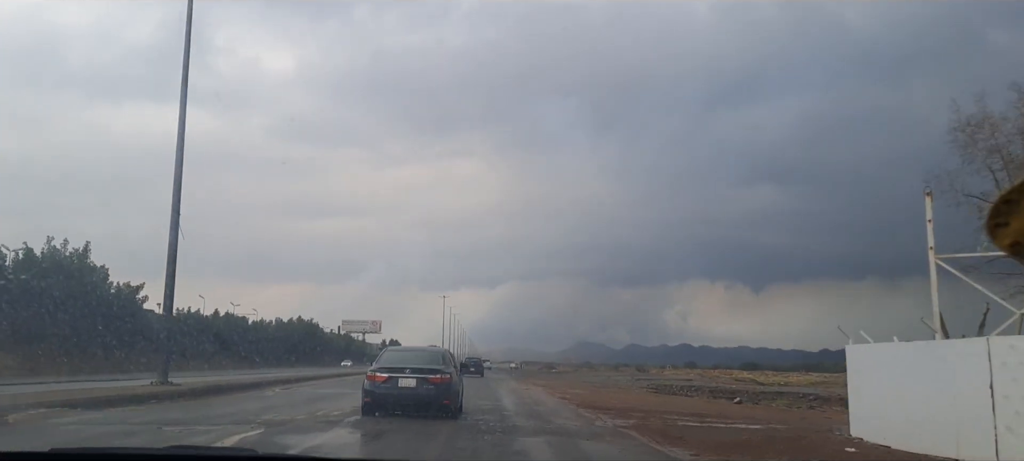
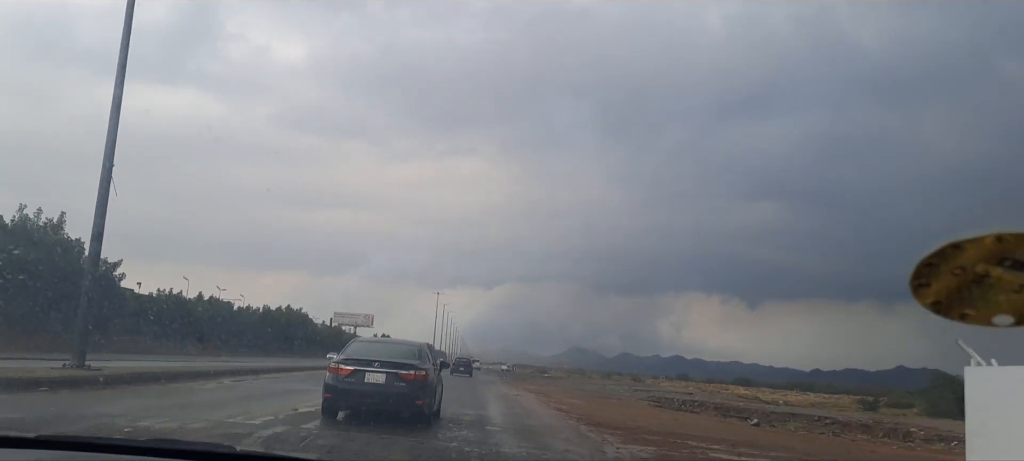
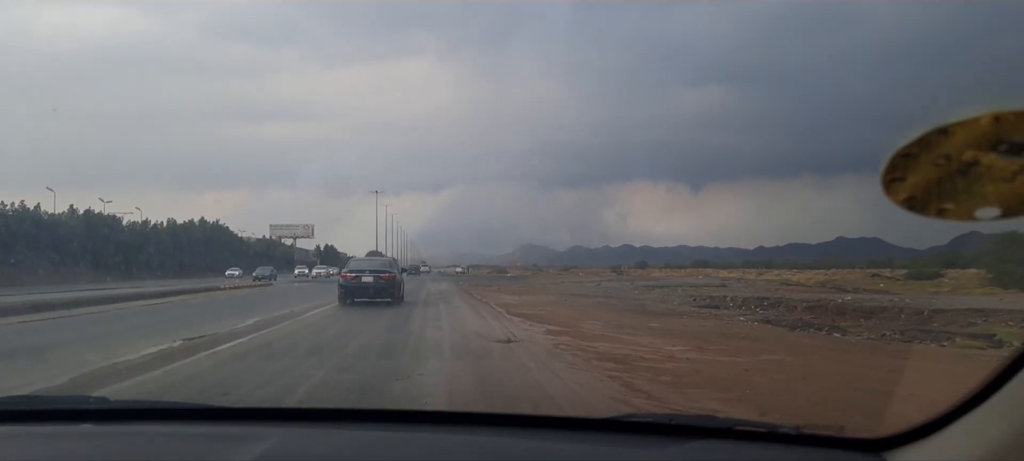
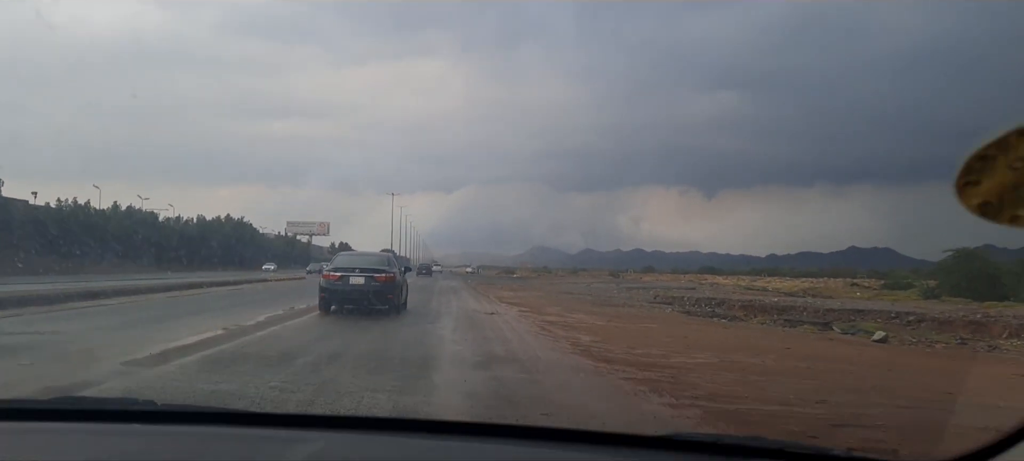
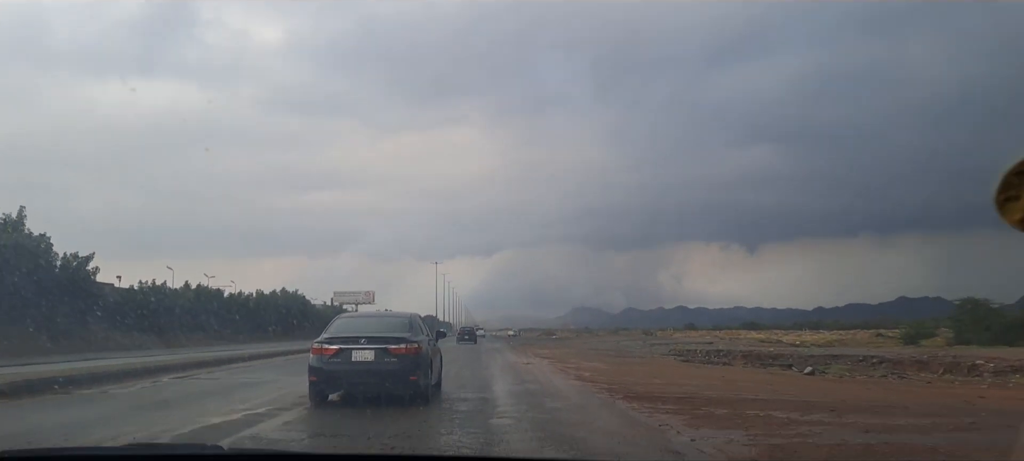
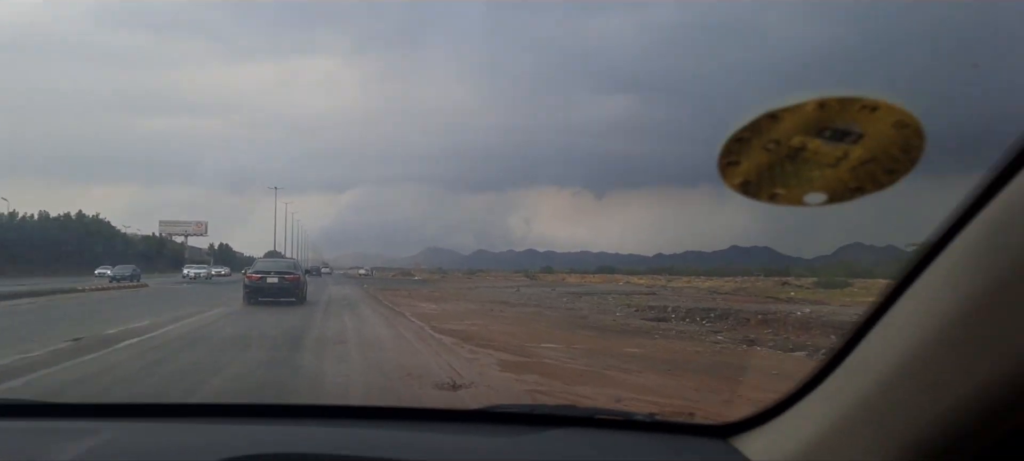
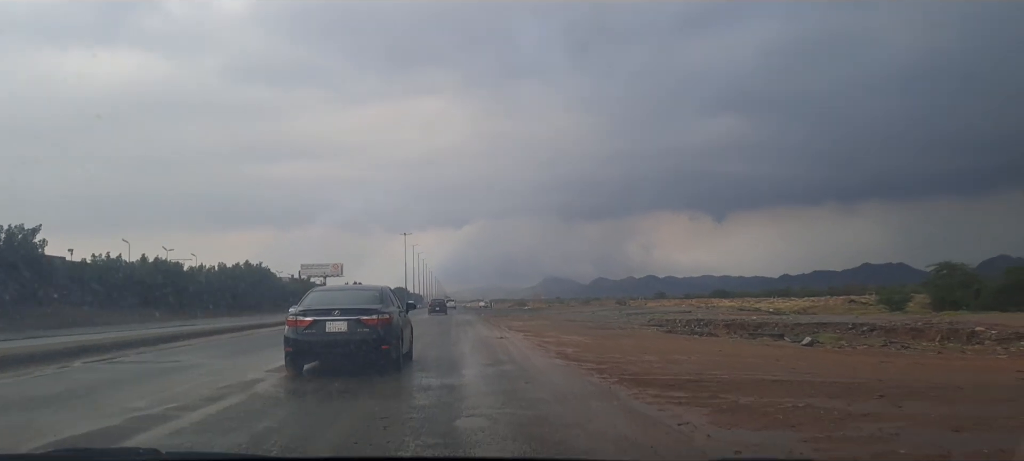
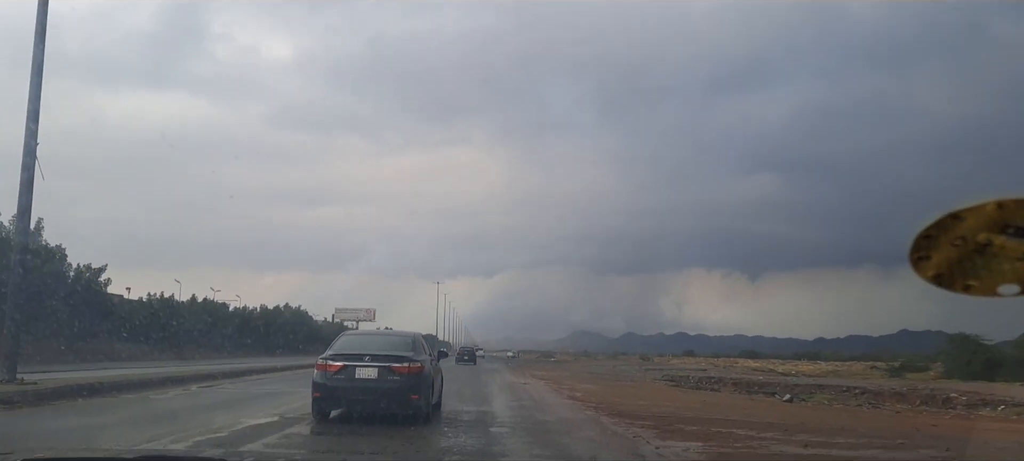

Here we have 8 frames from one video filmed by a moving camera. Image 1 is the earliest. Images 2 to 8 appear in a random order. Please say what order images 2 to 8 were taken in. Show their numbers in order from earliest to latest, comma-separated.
2, 8, 5, 7, 4, 3, 6
